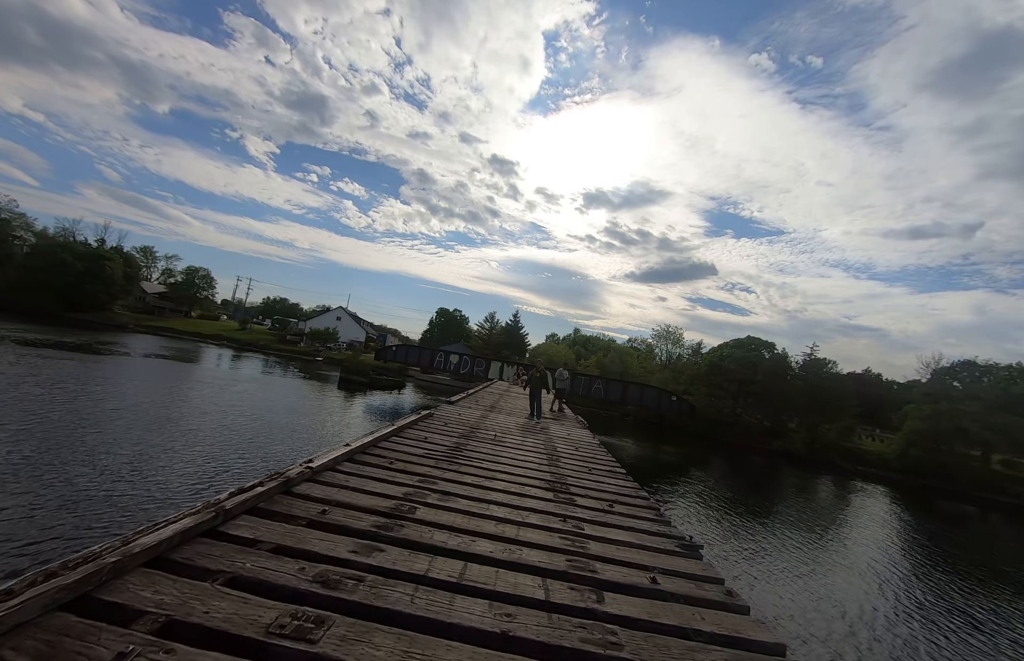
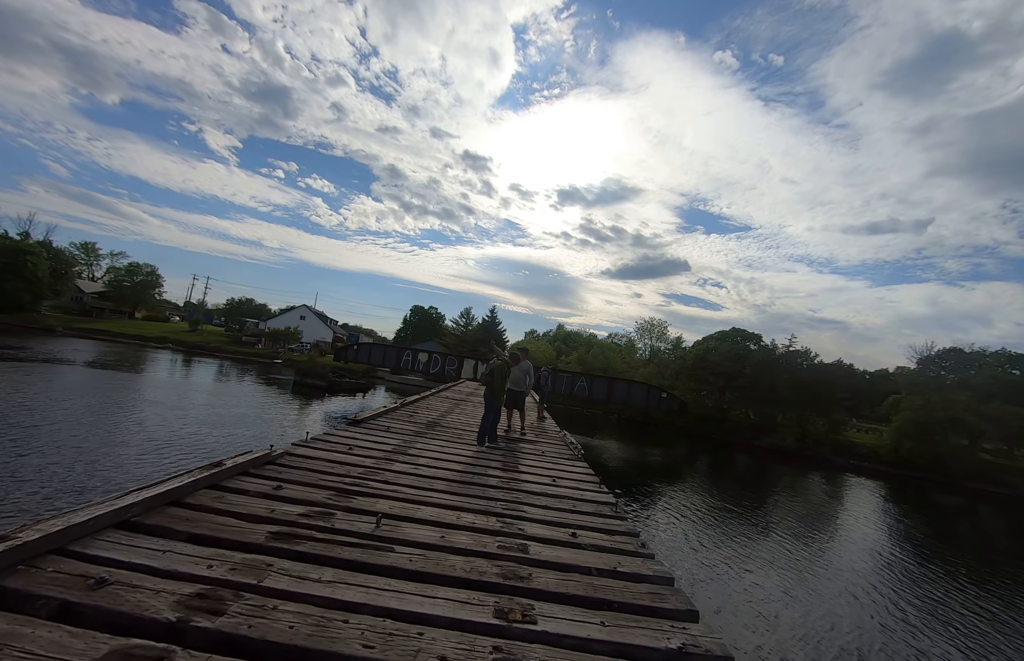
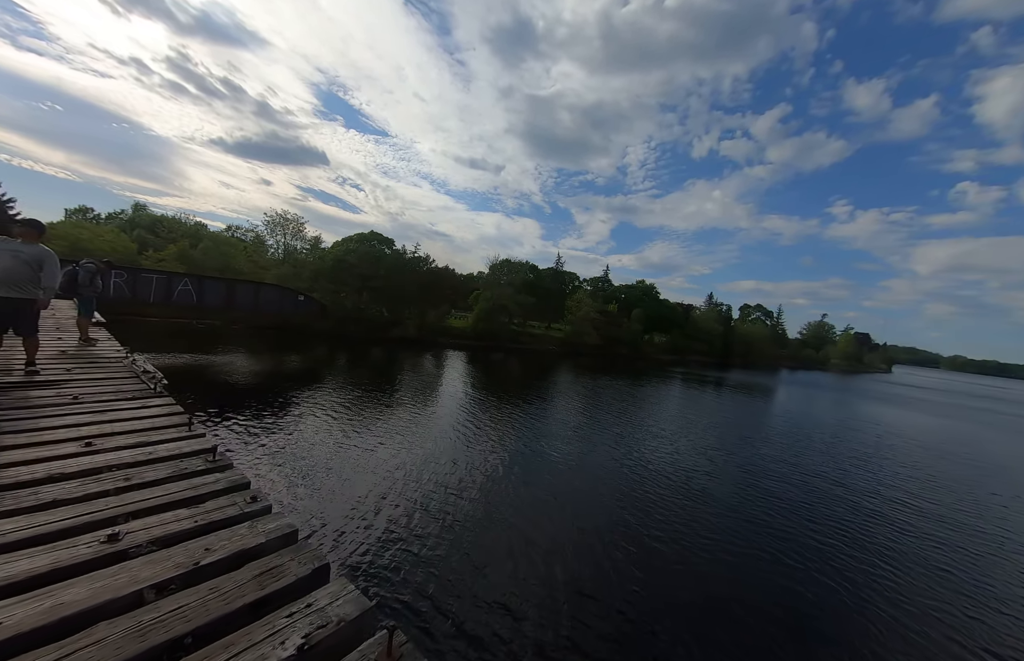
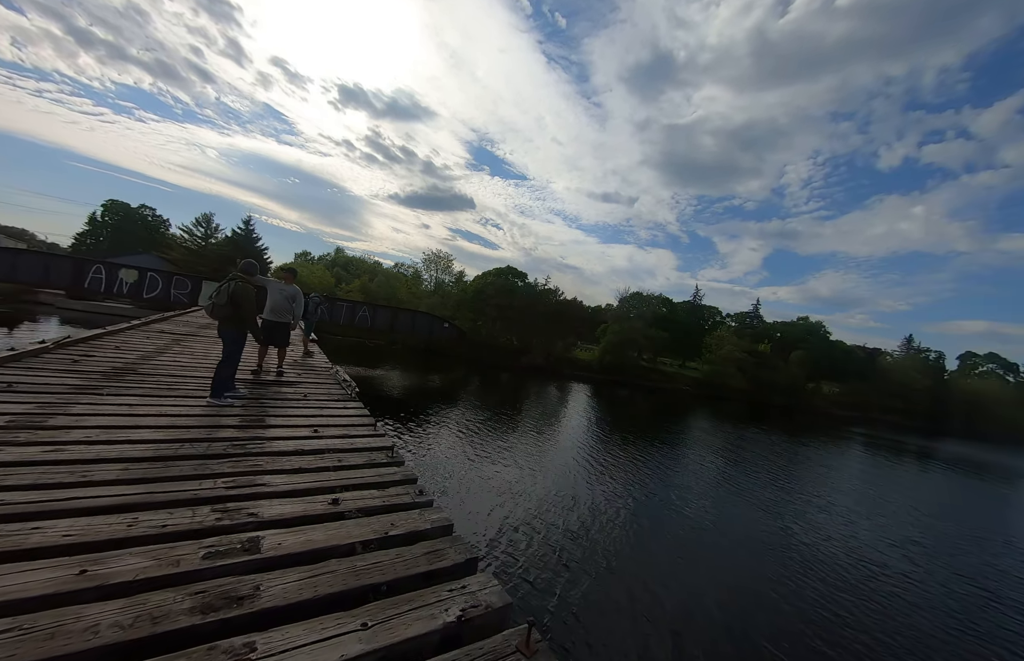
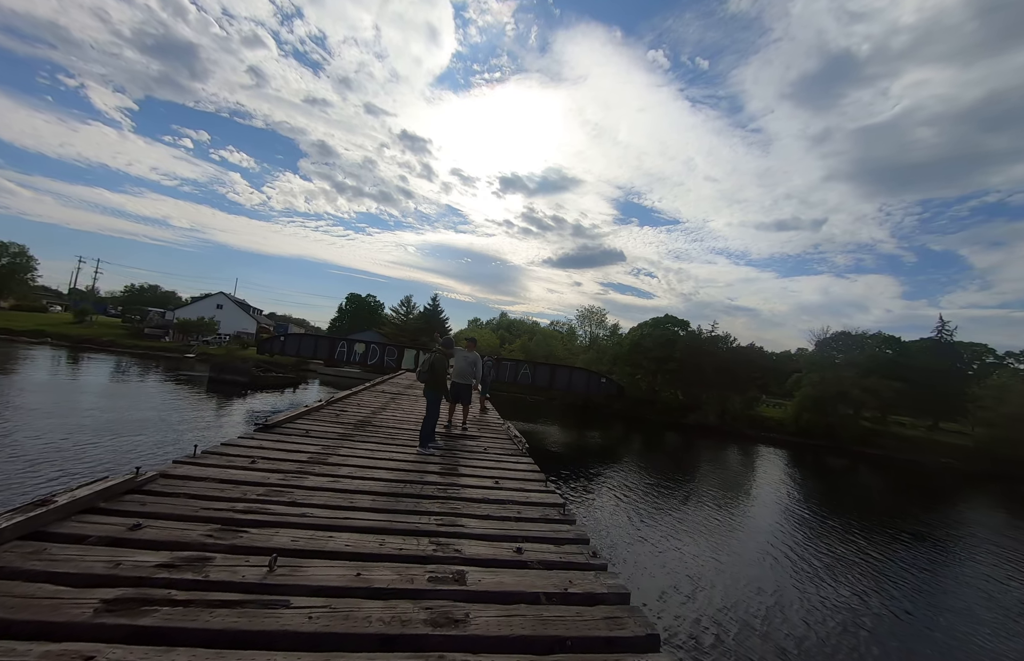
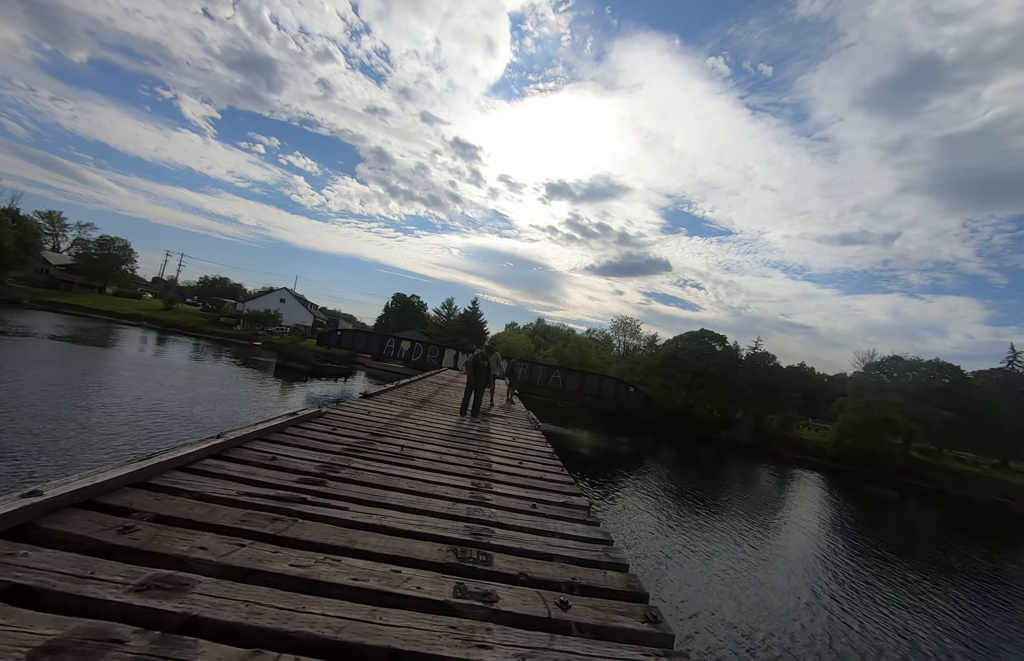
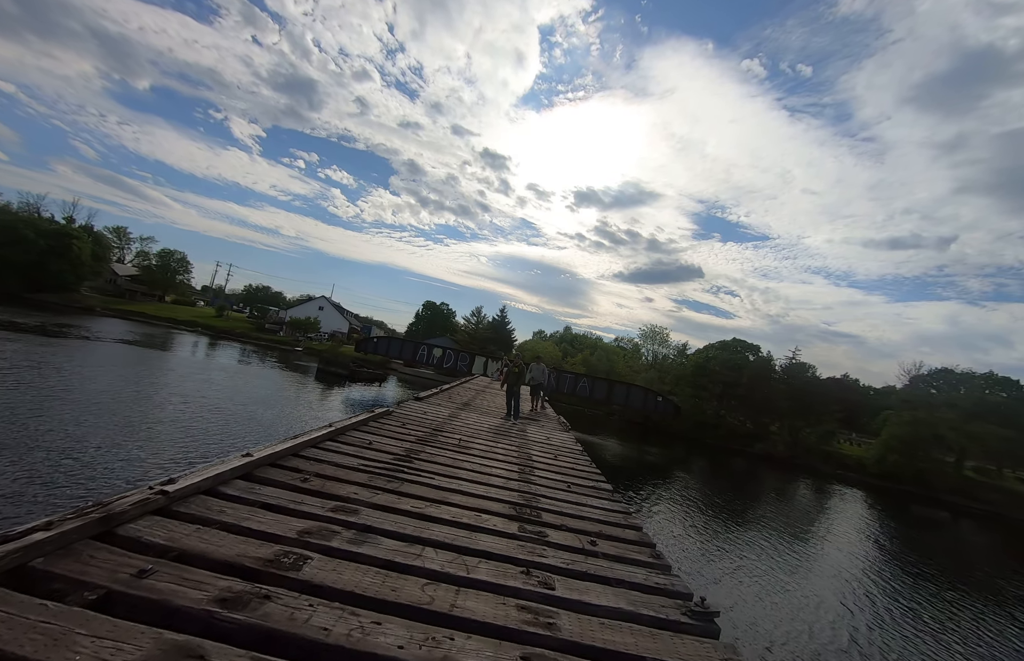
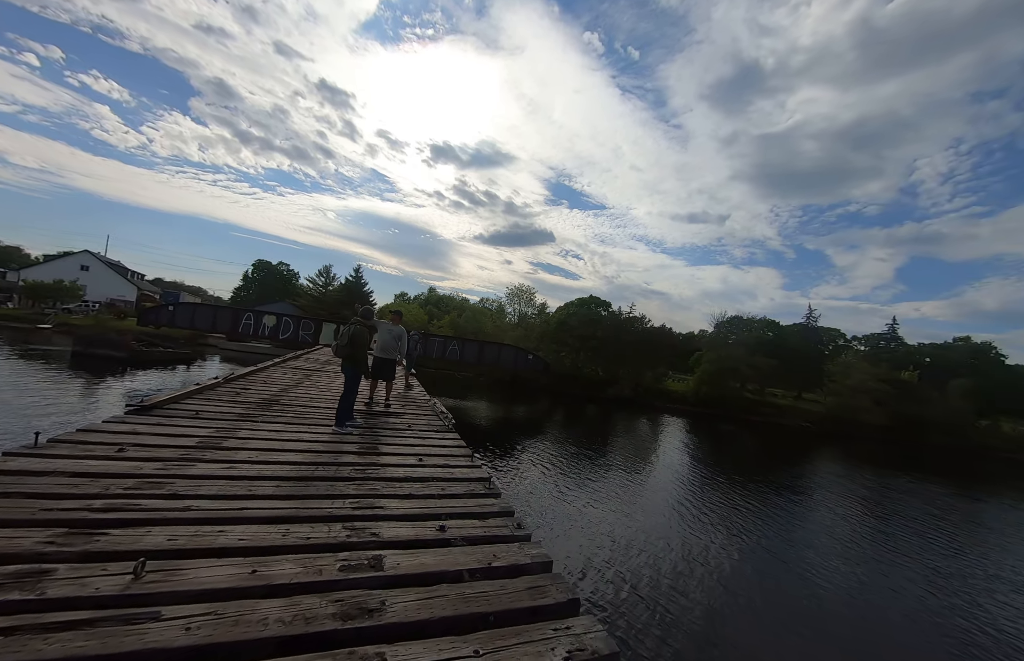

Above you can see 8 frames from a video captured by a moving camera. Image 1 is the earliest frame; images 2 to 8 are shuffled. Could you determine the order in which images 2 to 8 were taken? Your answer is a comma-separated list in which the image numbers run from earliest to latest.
7, 6, 2, 5, 8, 4, 3
